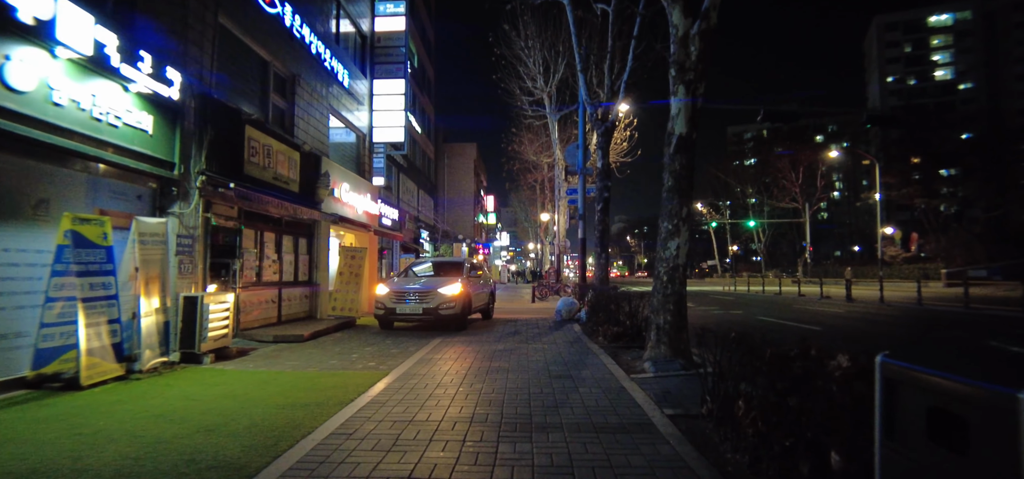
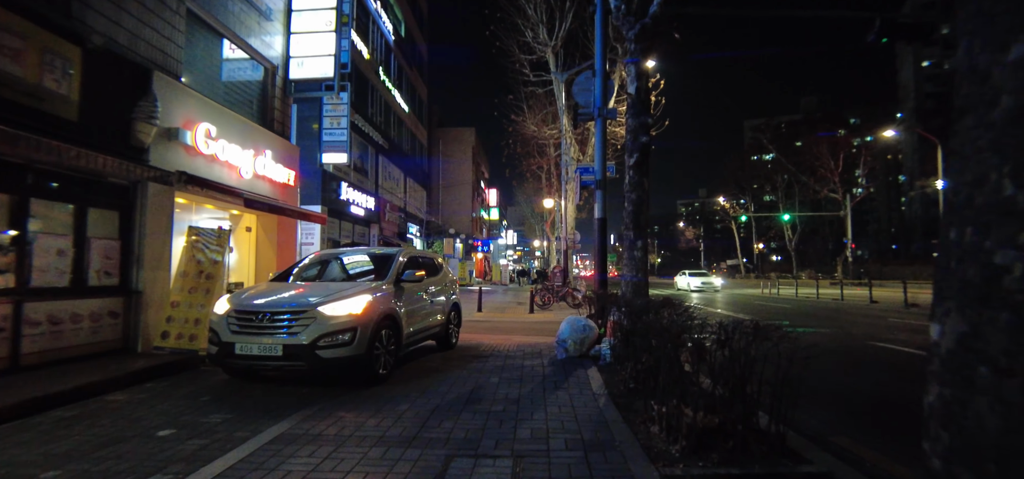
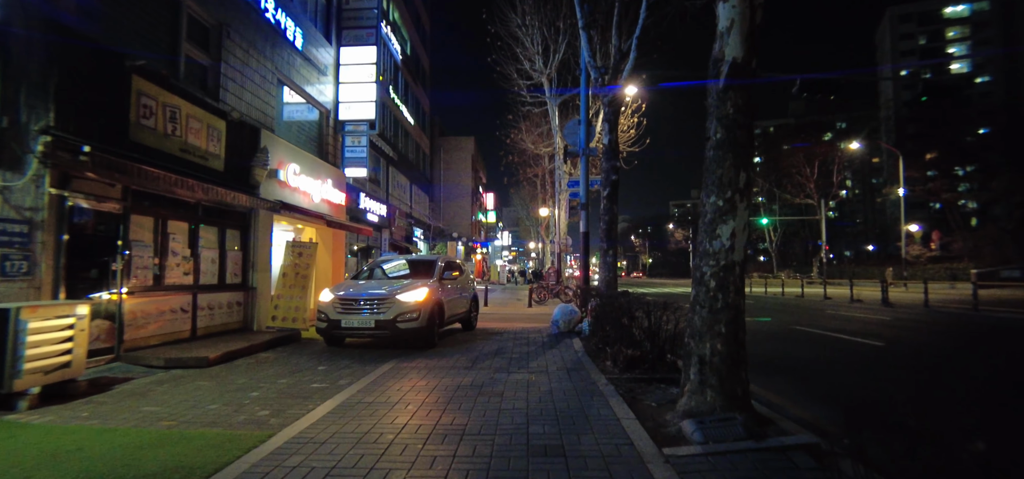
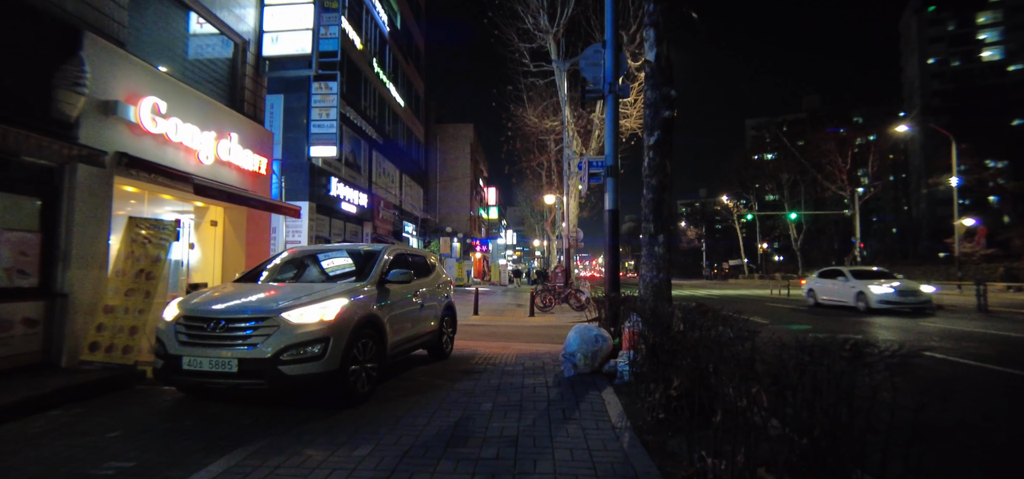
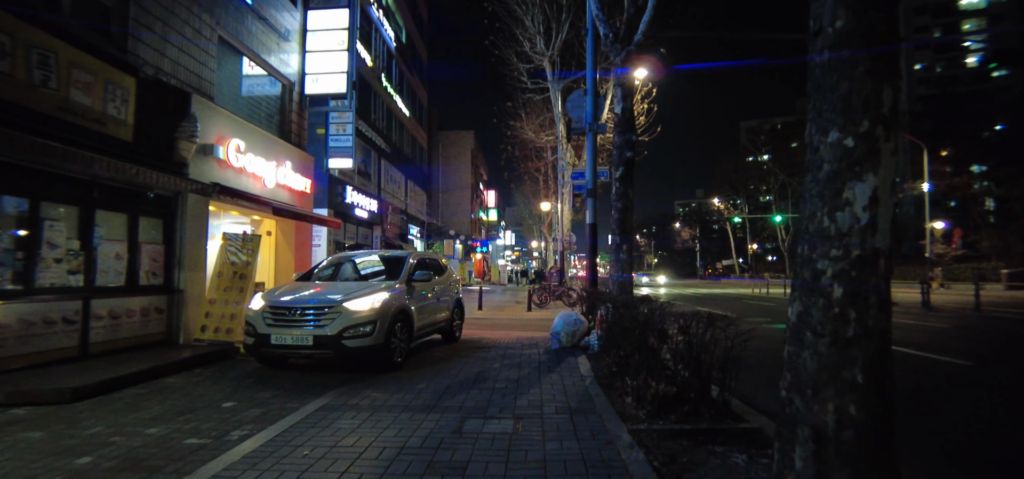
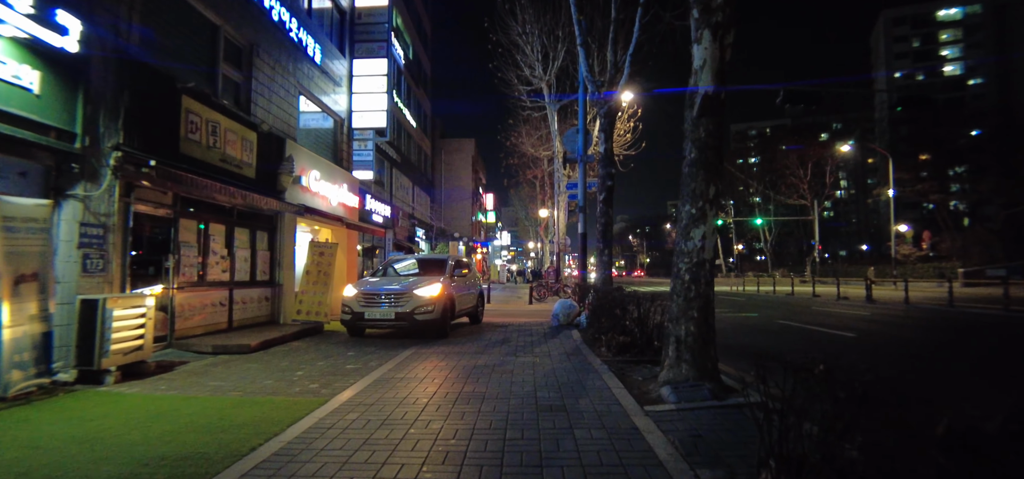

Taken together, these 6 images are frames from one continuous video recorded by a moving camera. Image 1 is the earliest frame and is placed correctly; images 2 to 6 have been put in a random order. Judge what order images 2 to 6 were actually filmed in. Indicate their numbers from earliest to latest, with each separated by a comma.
6, 3, 5, 2, 4
